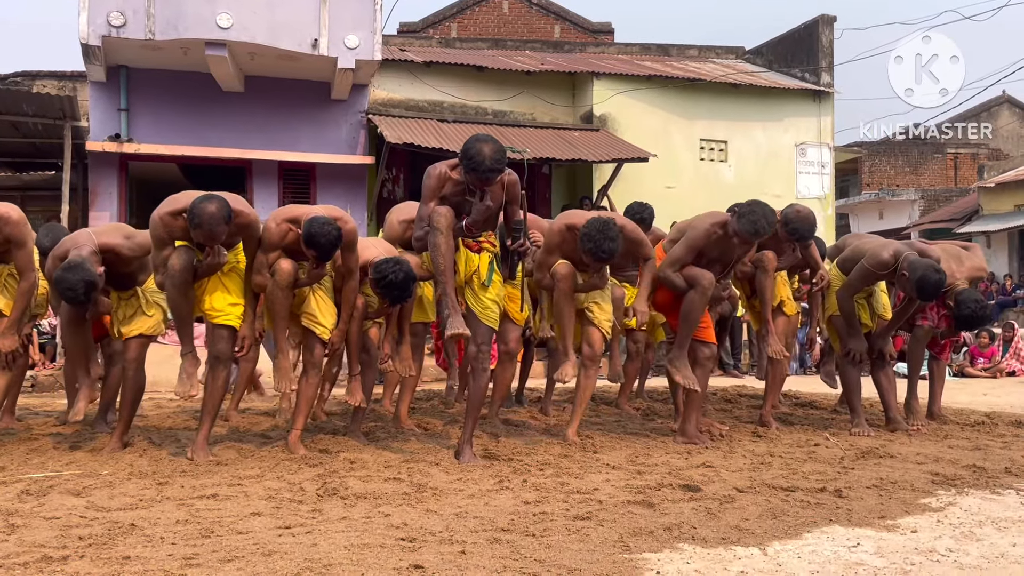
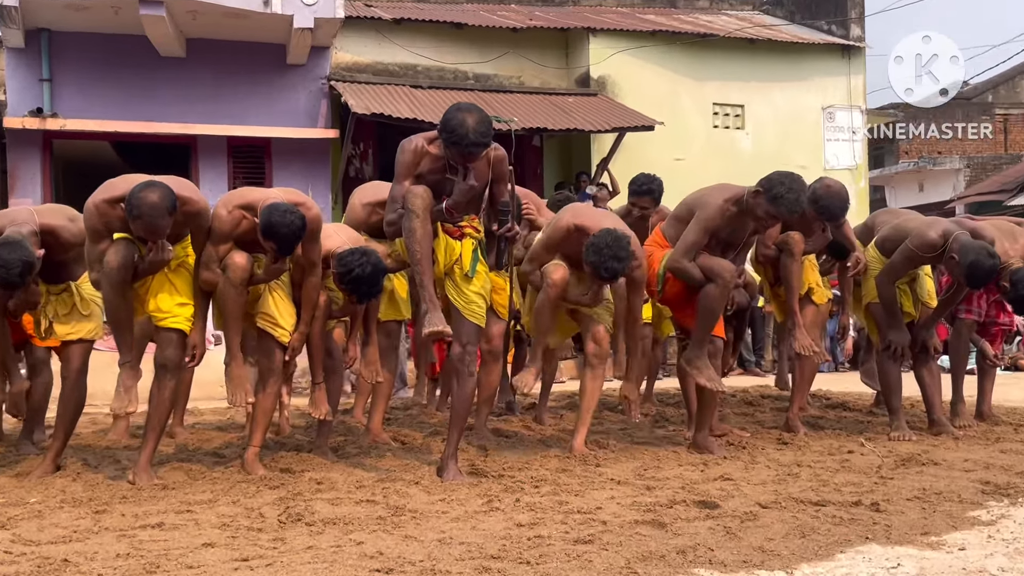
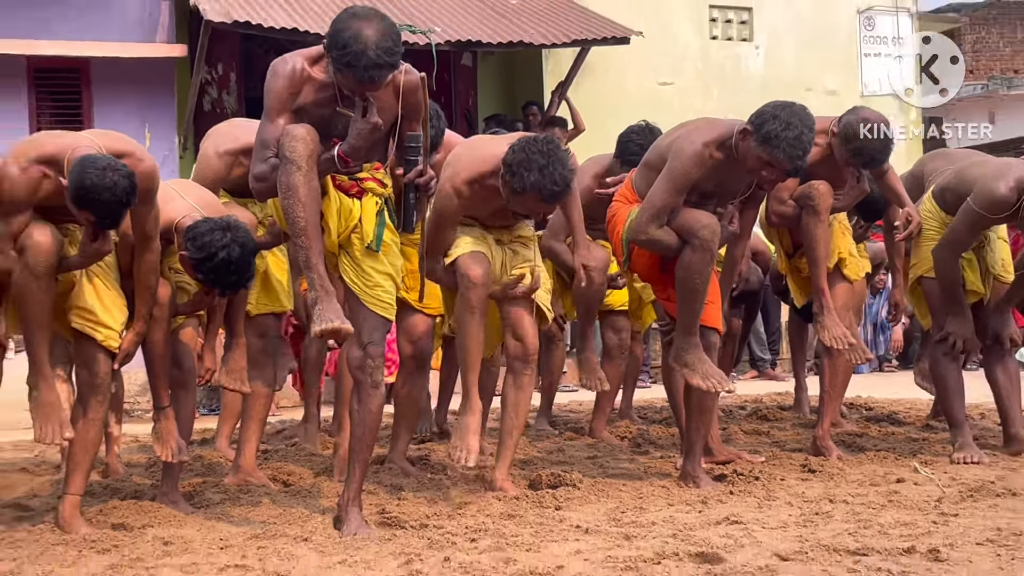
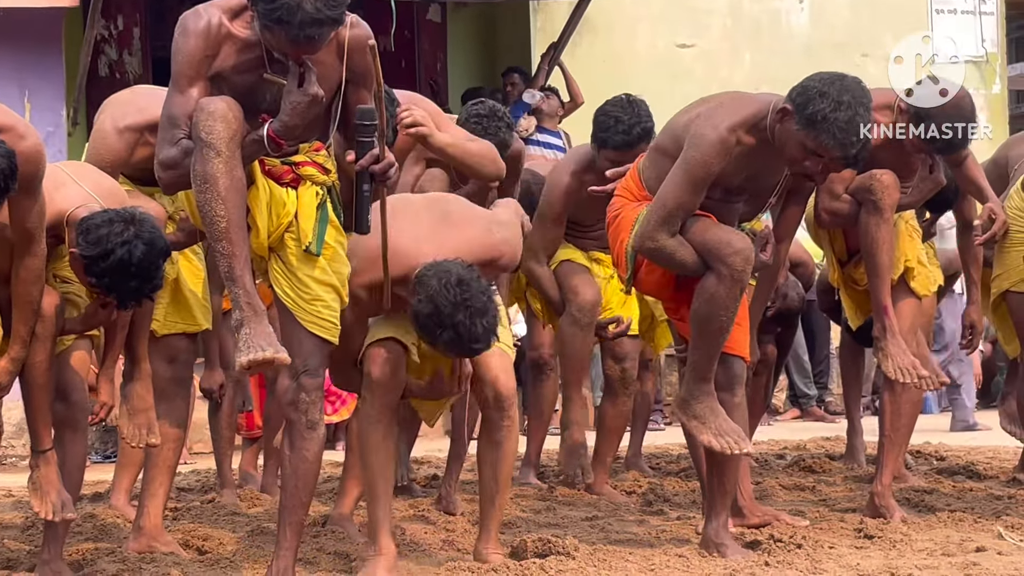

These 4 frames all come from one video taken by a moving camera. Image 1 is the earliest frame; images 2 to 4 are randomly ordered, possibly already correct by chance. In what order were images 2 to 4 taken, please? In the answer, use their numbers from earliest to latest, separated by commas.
2, 4, 3
